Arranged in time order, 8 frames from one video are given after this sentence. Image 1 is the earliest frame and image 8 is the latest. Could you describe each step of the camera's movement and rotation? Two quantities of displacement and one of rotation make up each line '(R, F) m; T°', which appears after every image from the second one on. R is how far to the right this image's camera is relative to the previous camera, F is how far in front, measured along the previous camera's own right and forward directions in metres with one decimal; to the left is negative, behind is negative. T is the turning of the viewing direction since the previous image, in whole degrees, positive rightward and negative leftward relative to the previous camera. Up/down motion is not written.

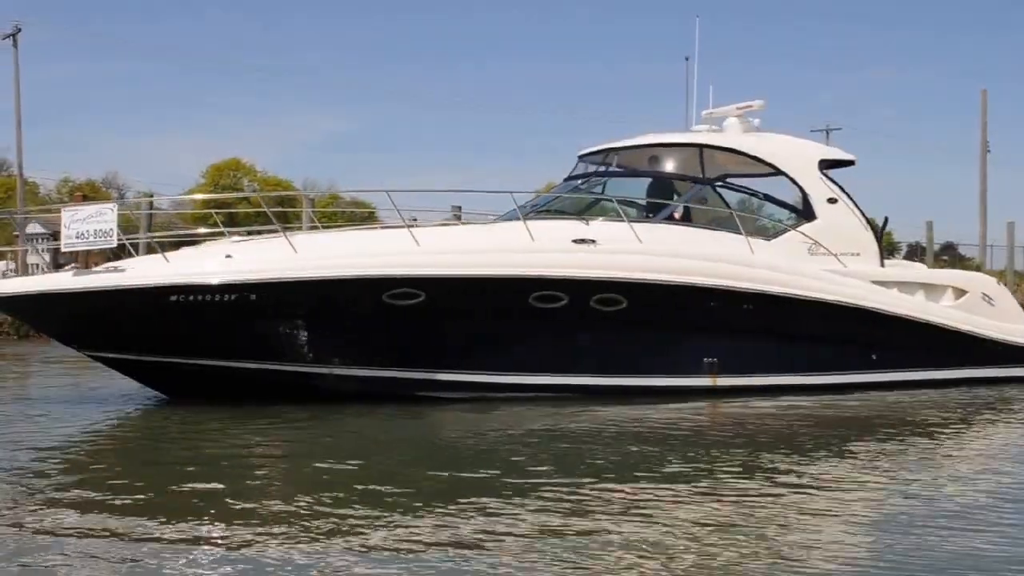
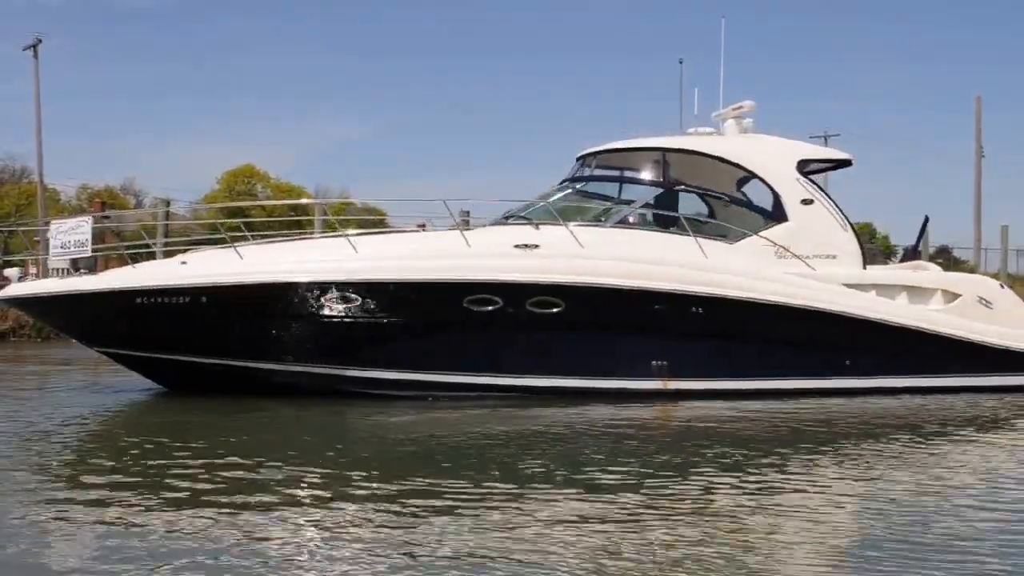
(+0.1, -0.4) m; -1°
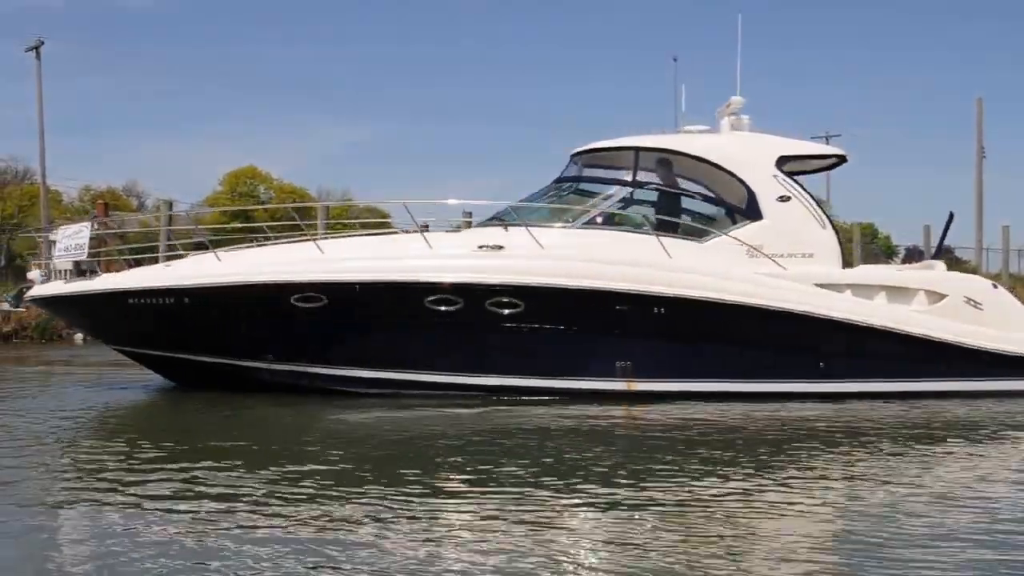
(+0.2, +0.1) m; -1°
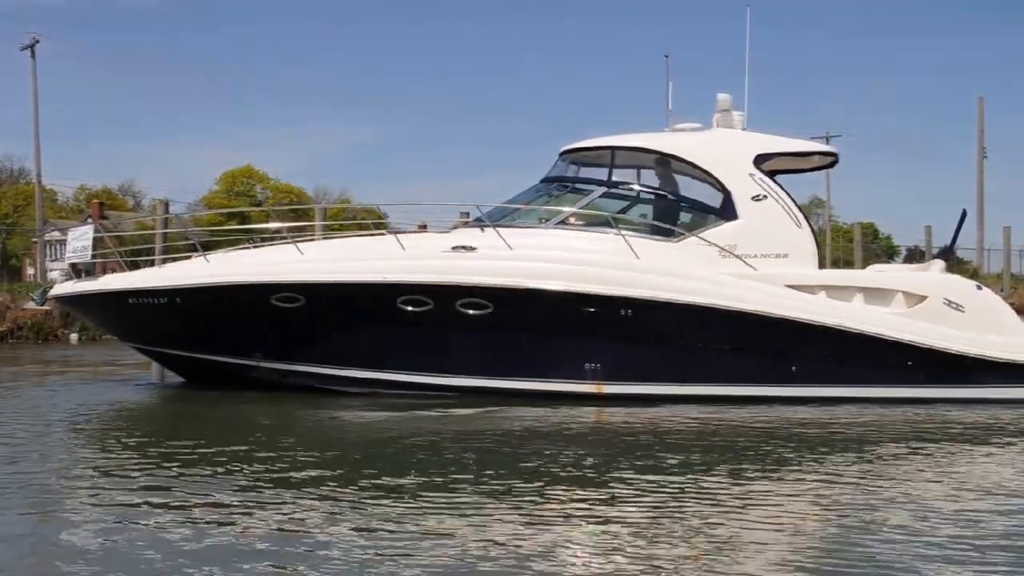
(+0.1, +0.1) m; 0°
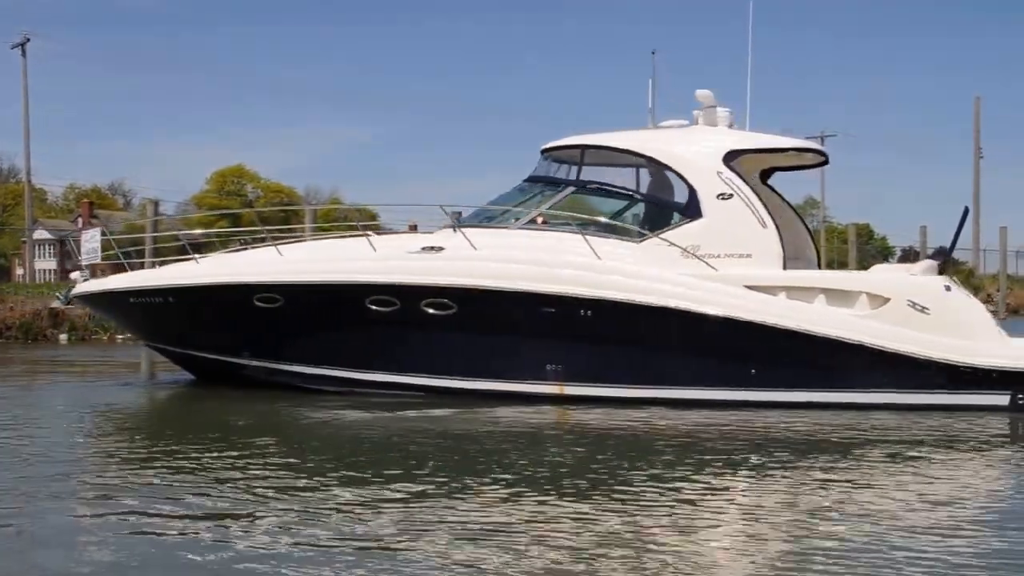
(+0.1, +0.2) m; 0°
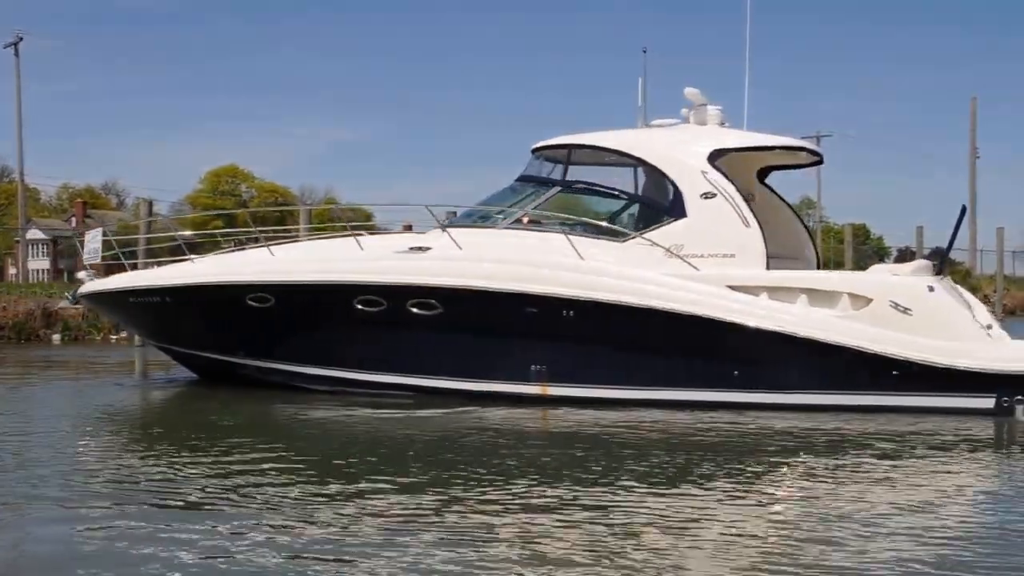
(-1.0, -0.3) m; +3°
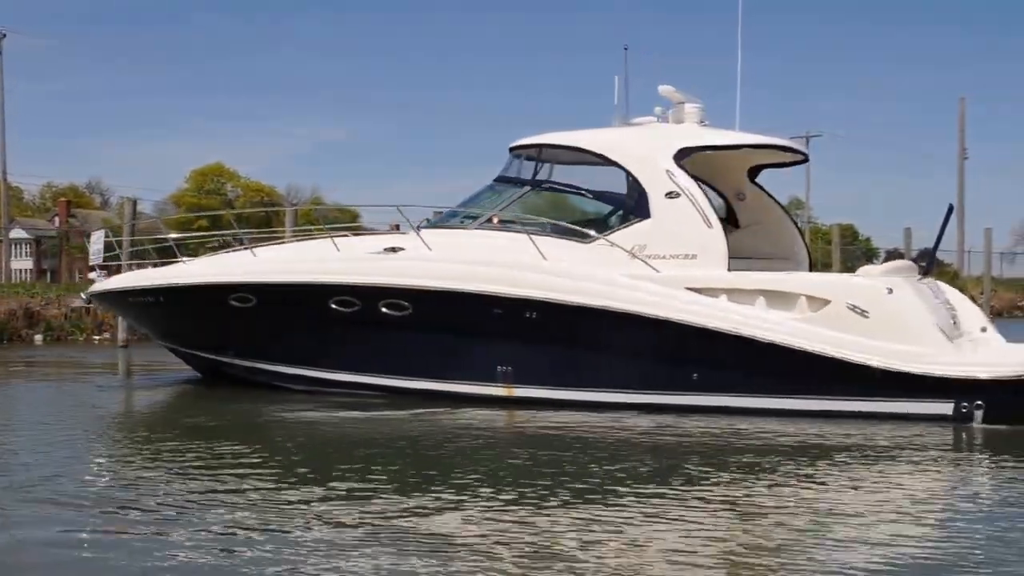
(+0.3, +0.2) m; 0°
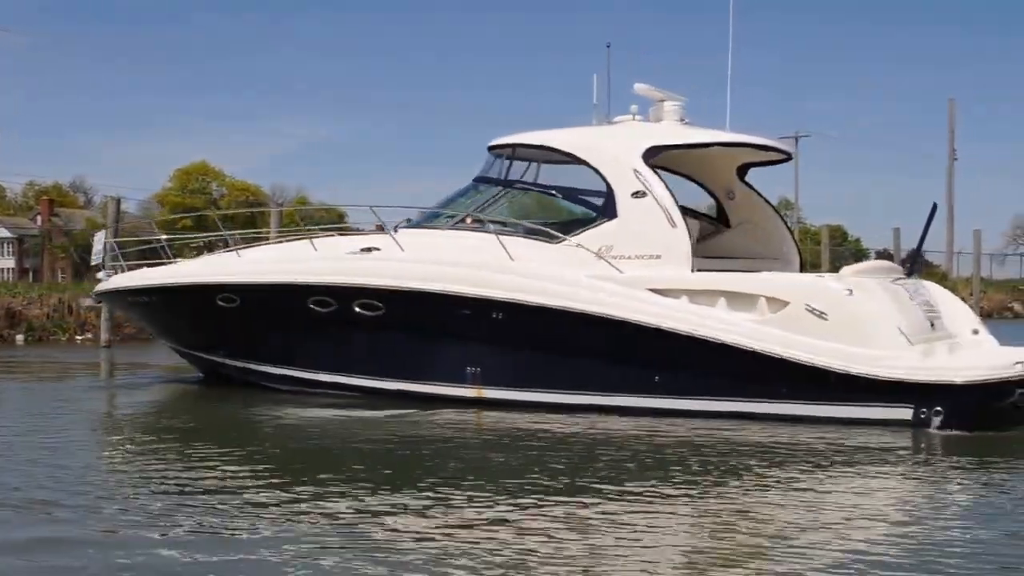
(+0.3, +0.2) m; 0°
